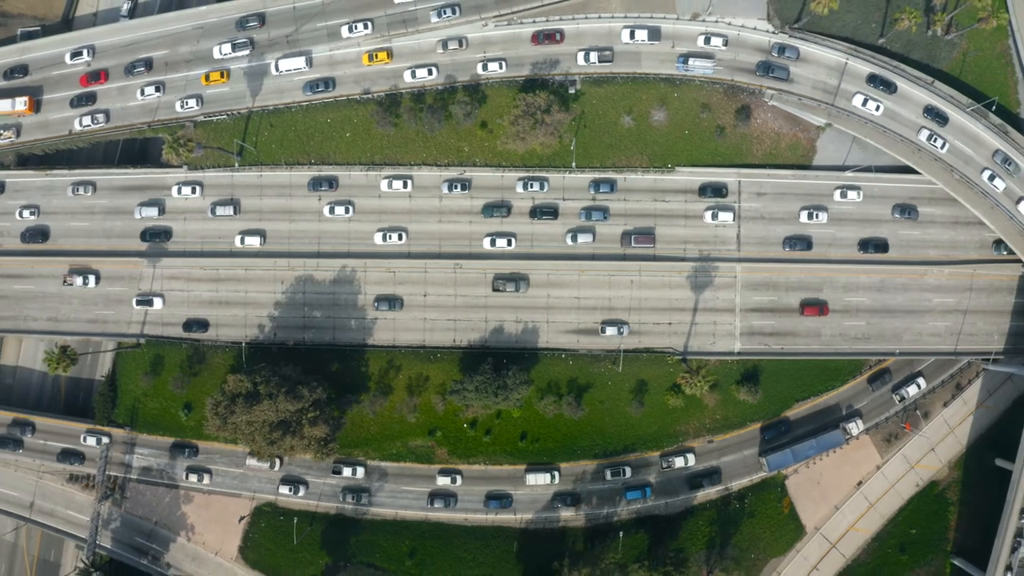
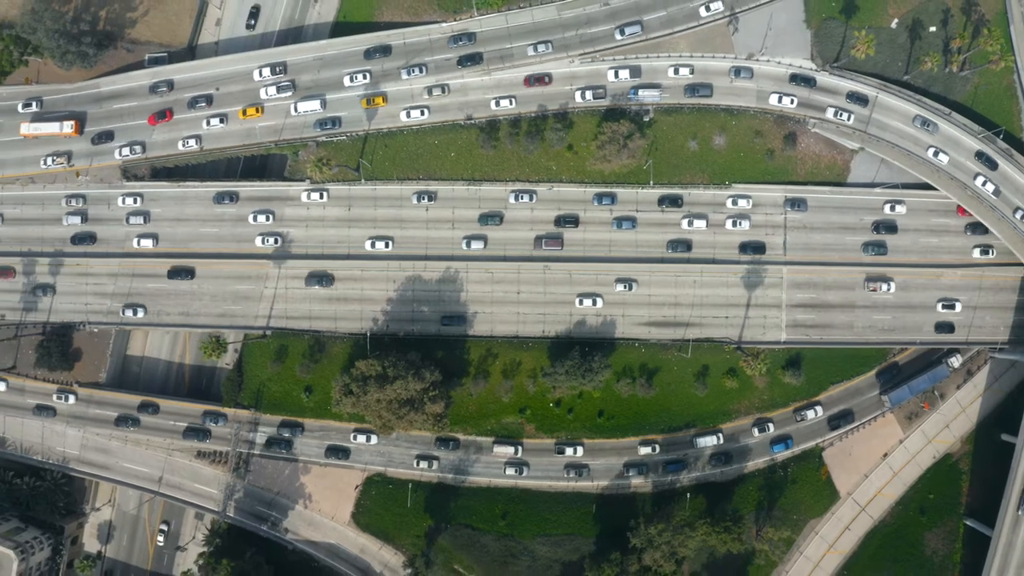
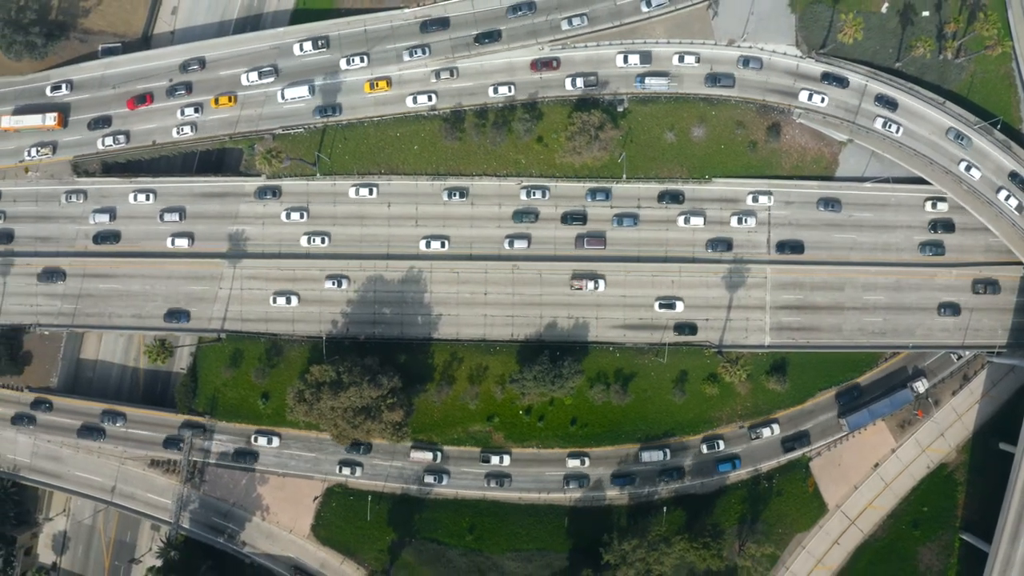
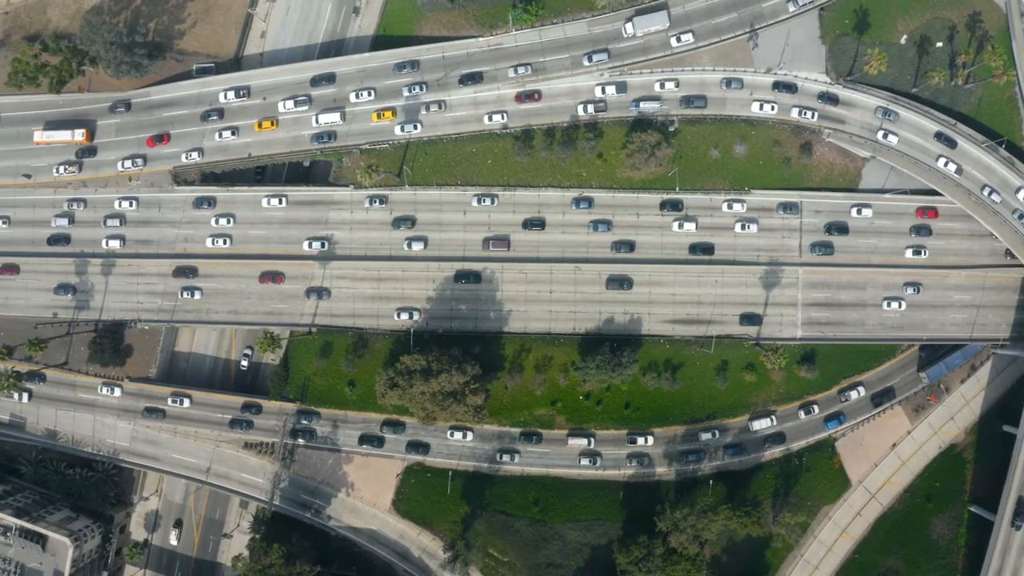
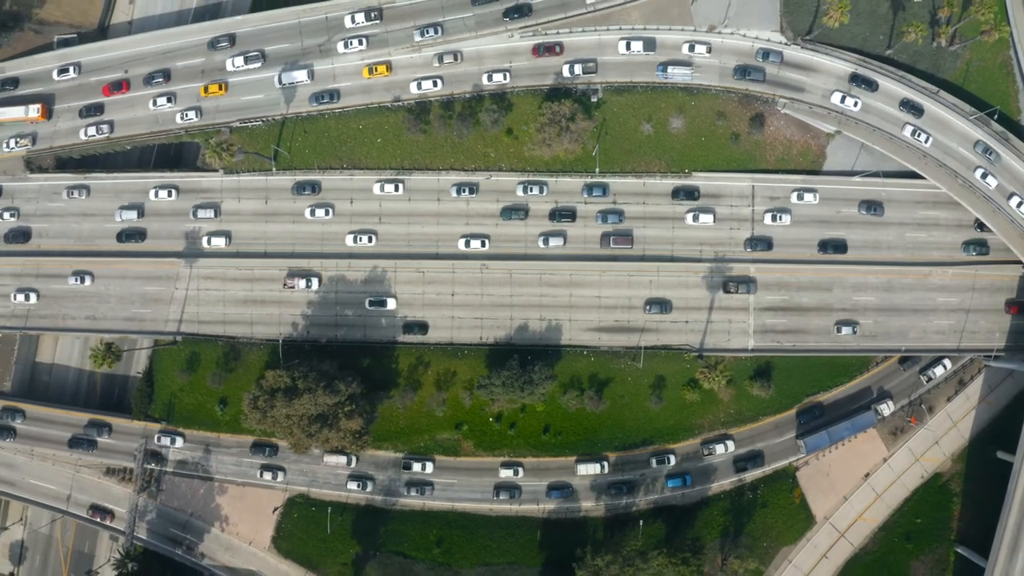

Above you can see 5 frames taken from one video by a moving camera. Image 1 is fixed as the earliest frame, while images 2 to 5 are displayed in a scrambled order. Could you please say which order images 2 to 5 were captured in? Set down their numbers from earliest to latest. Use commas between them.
5, 3, 2, 4
